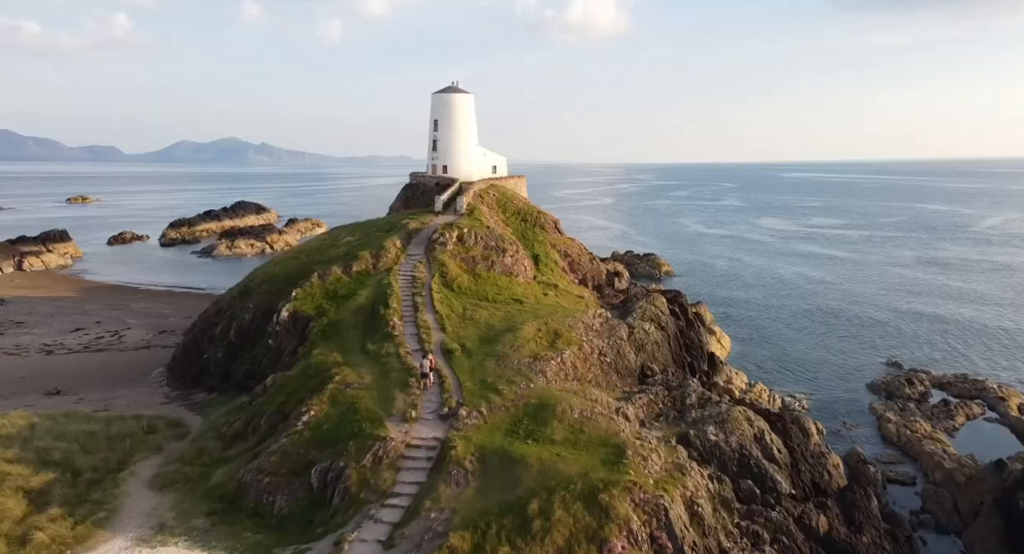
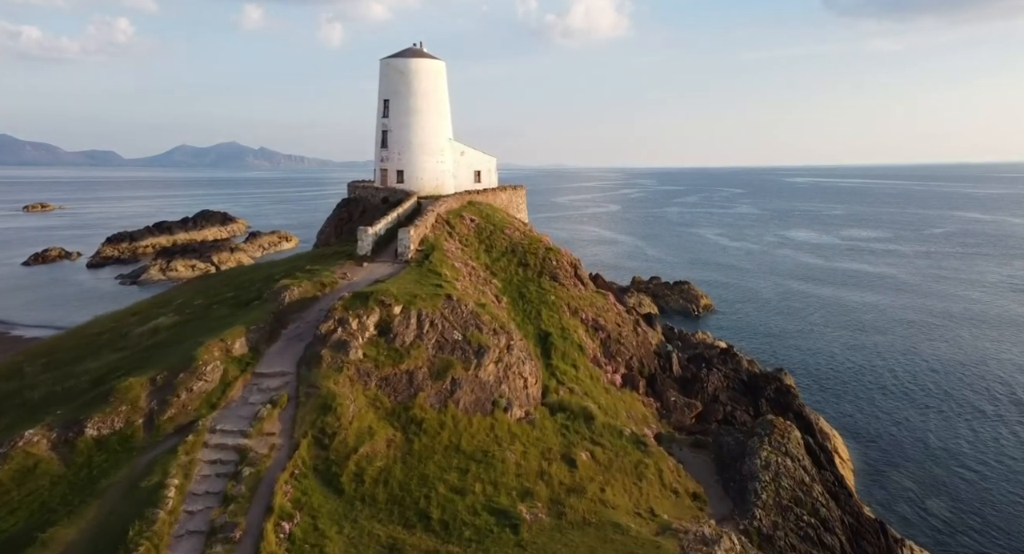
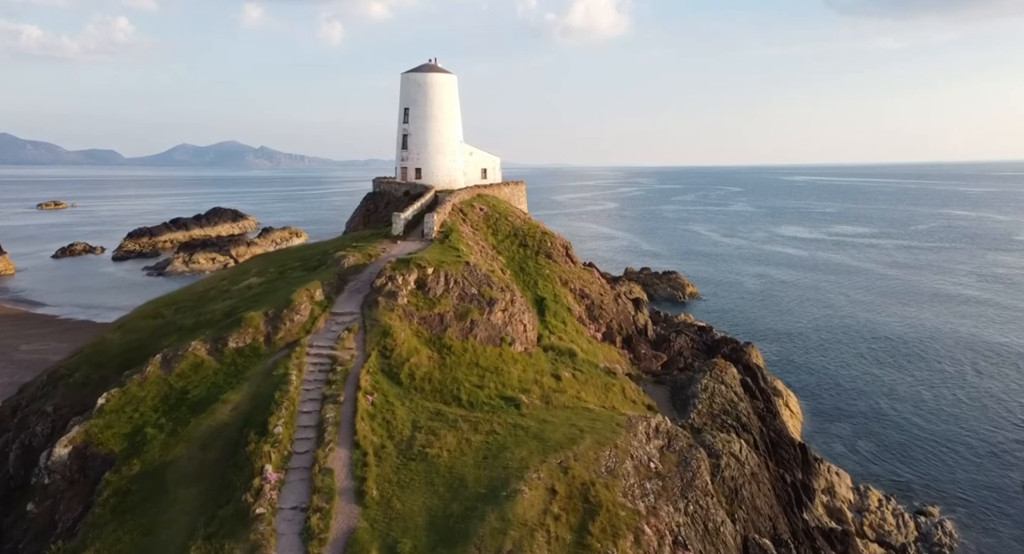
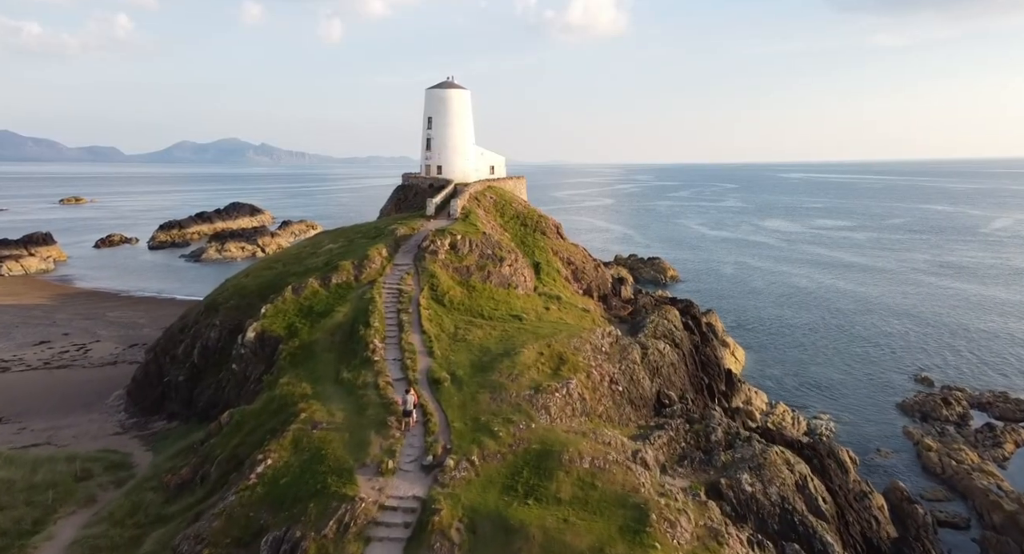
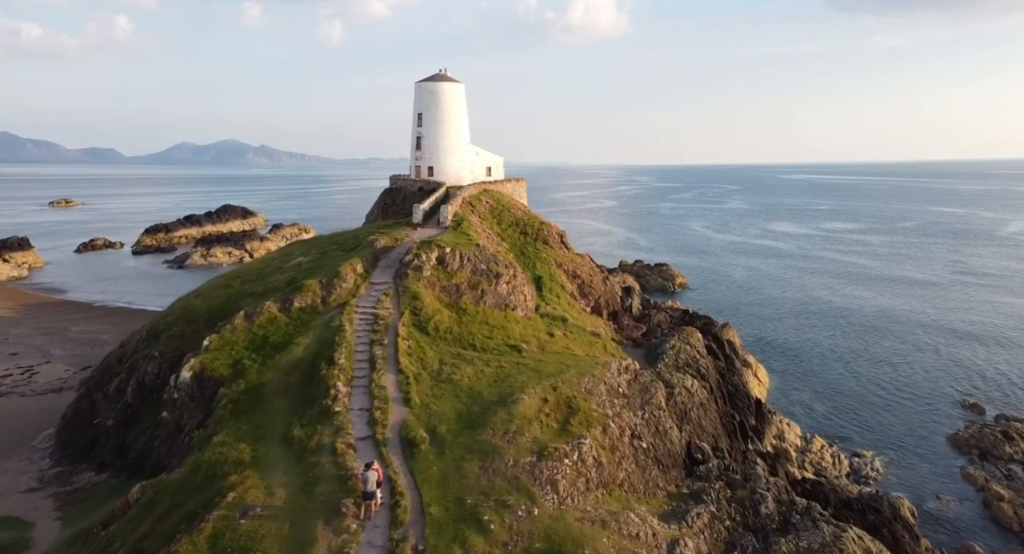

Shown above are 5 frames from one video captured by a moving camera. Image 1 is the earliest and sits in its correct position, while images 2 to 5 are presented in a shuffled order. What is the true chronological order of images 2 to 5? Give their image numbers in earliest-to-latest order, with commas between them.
4, 5, 3, 2
